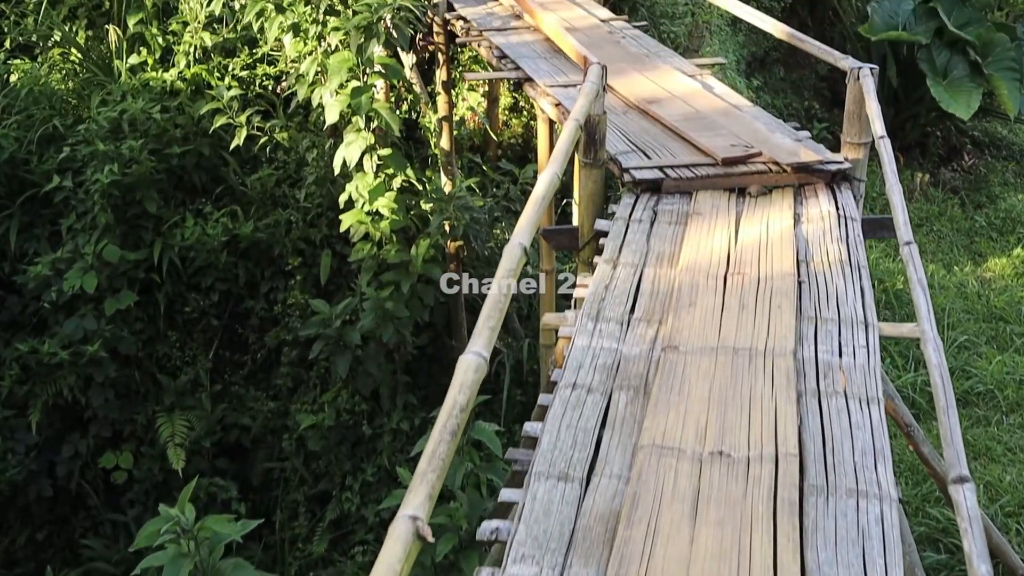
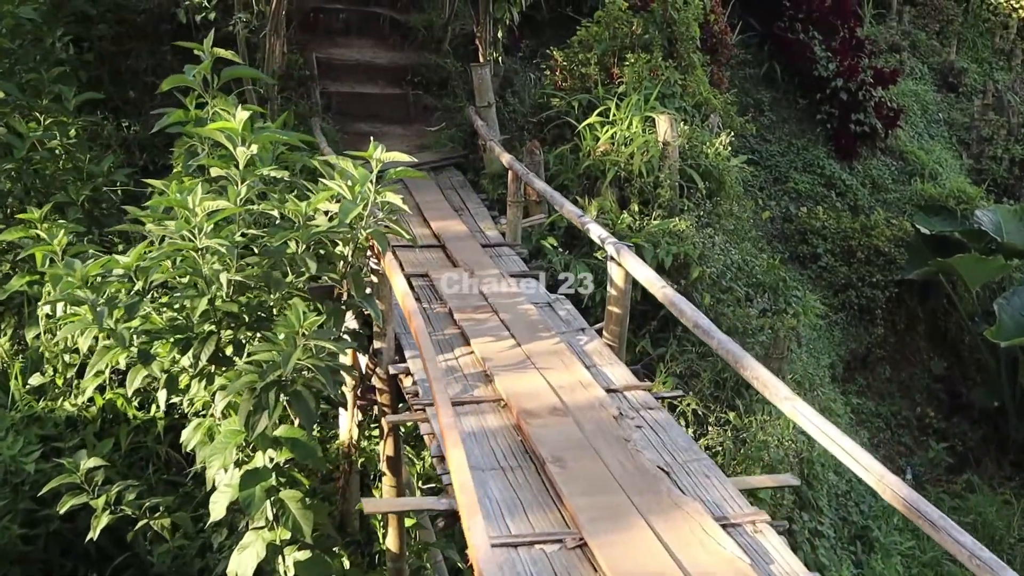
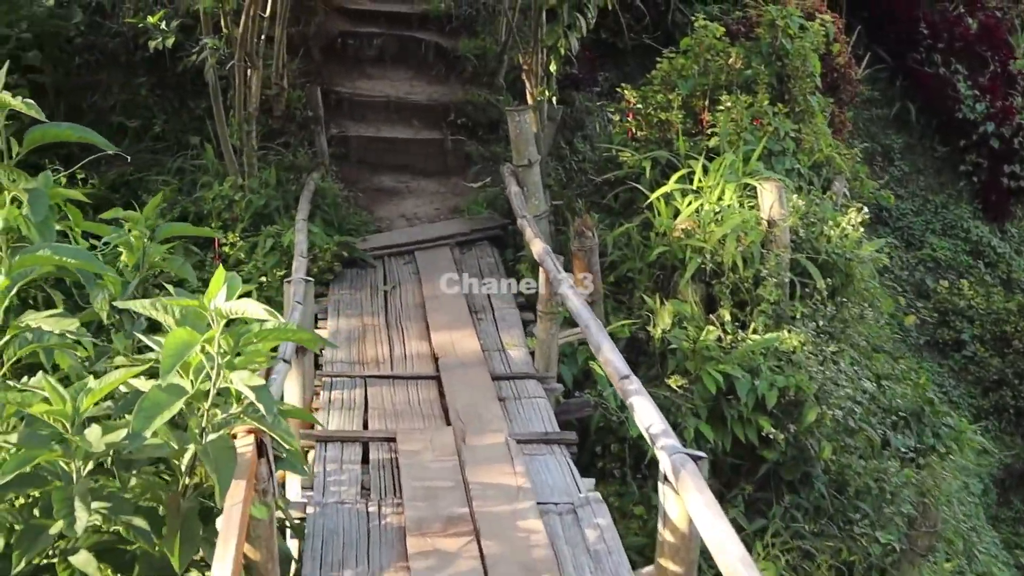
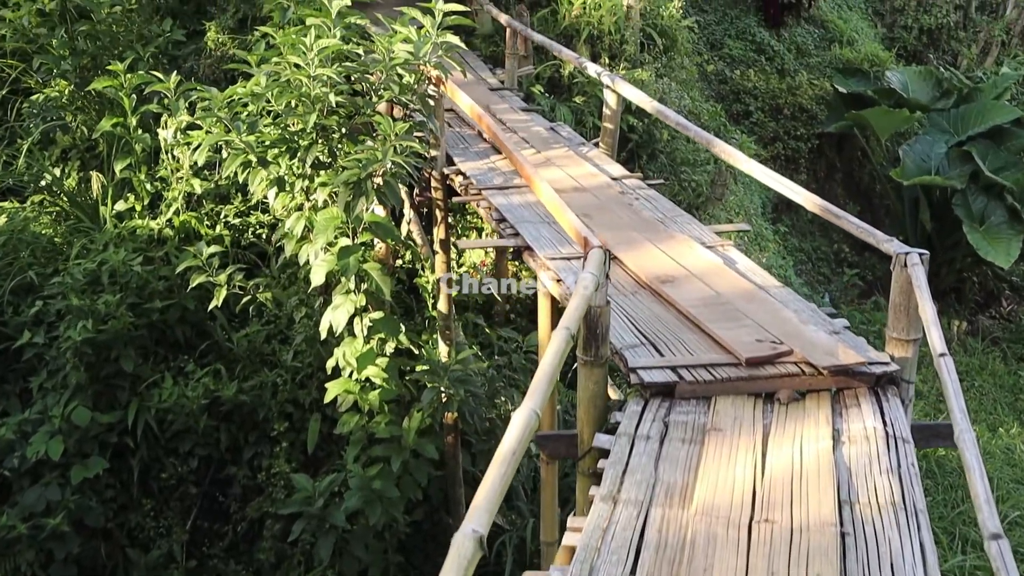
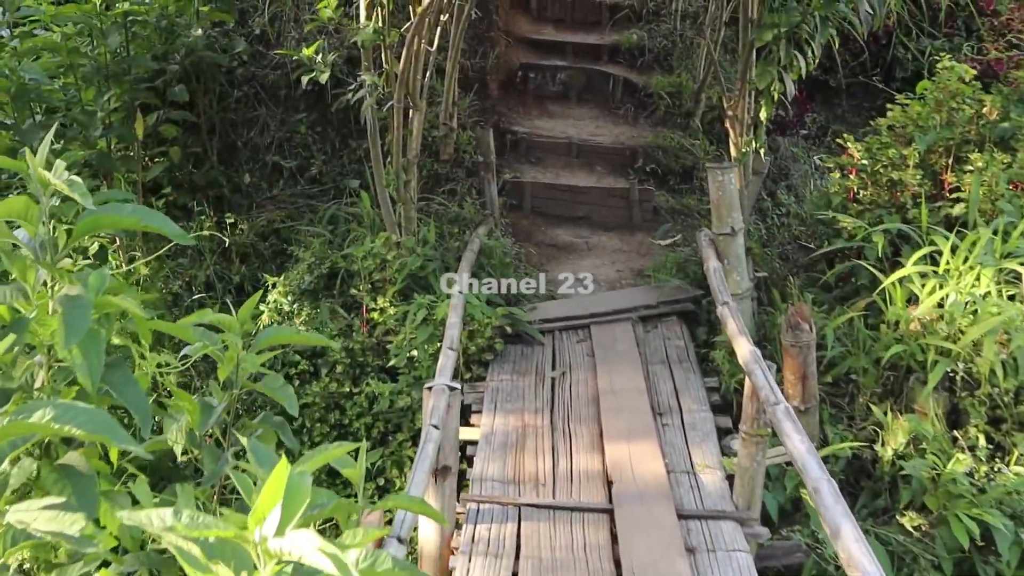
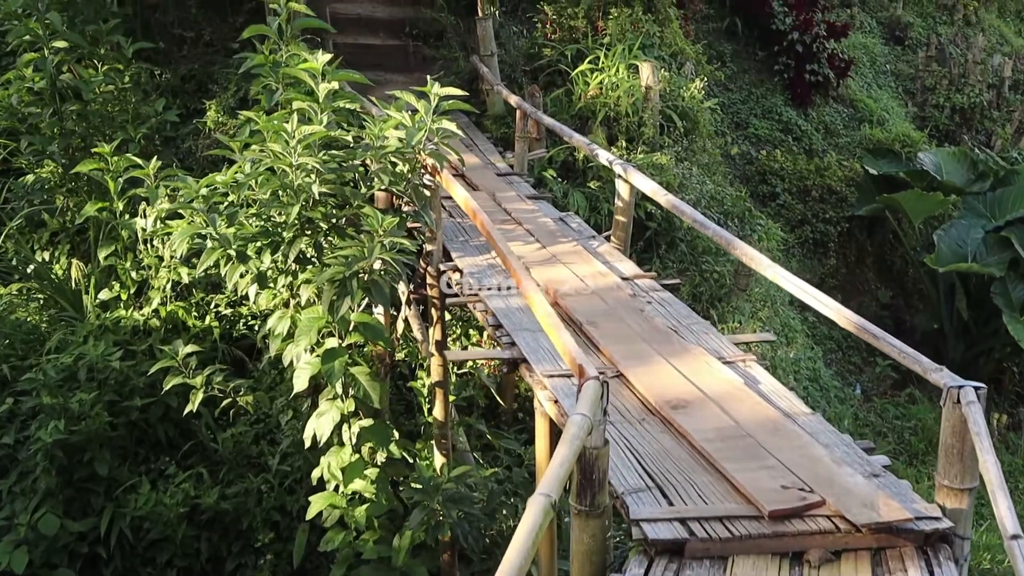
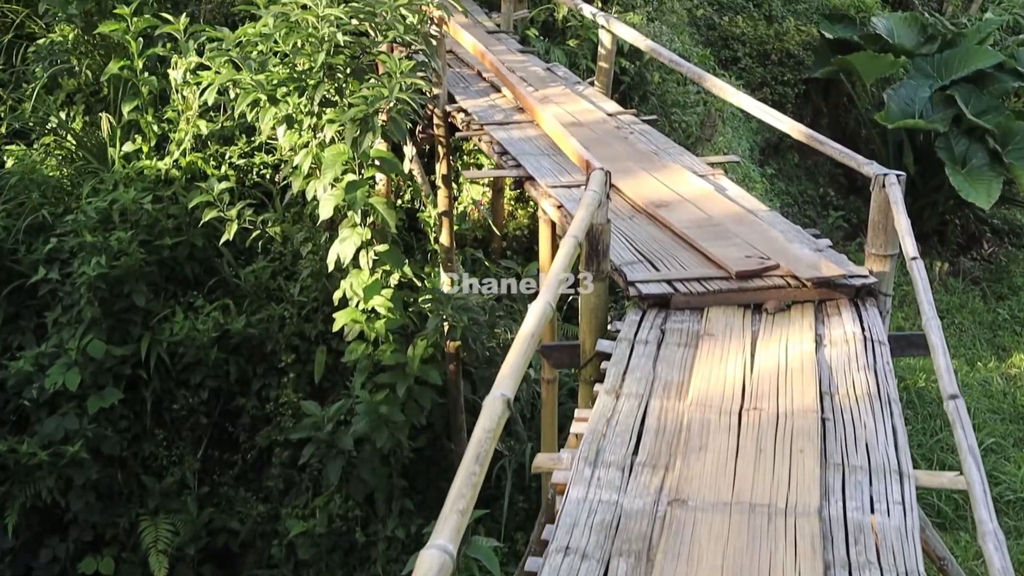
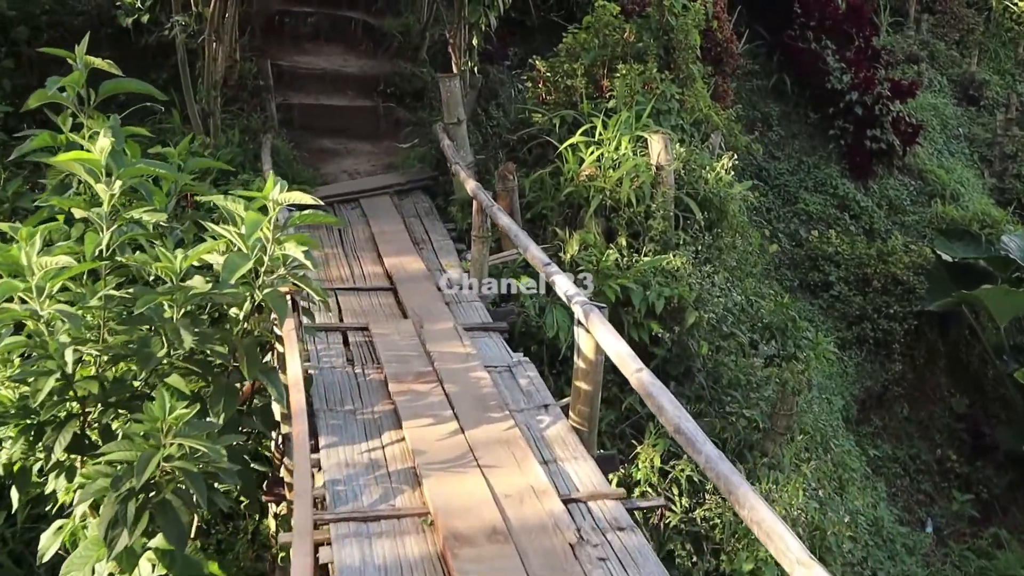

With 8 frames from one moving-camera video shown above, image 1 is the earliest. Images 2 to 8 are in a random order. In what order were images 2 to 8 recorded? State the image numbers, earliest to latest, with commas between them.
7, 4, 6, 2, 8, 3, 5
